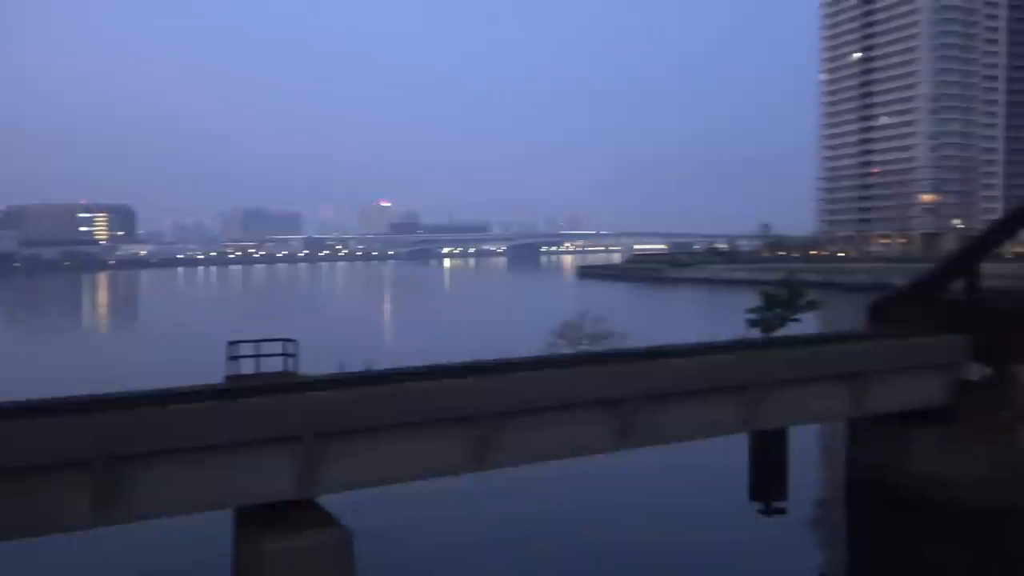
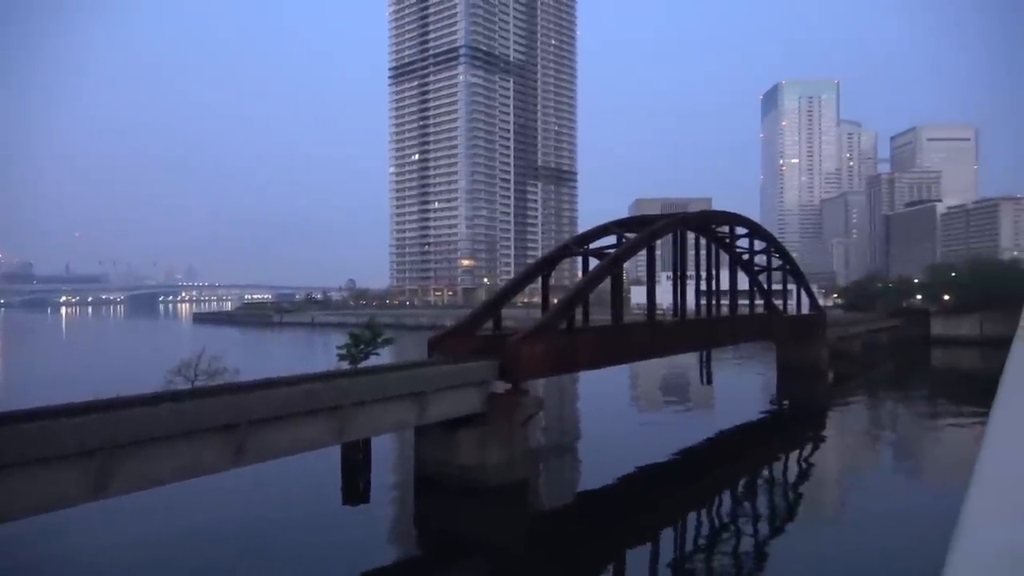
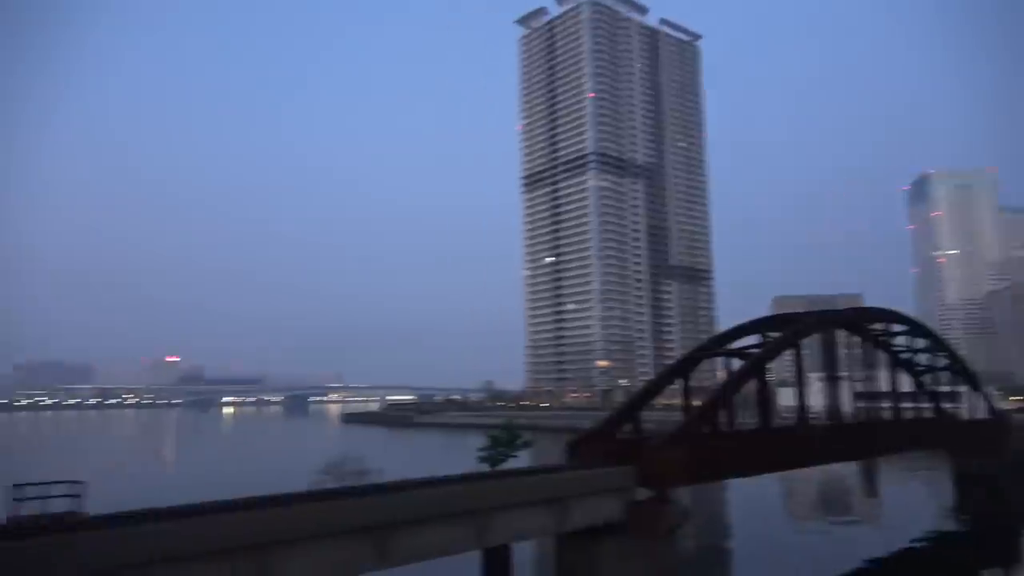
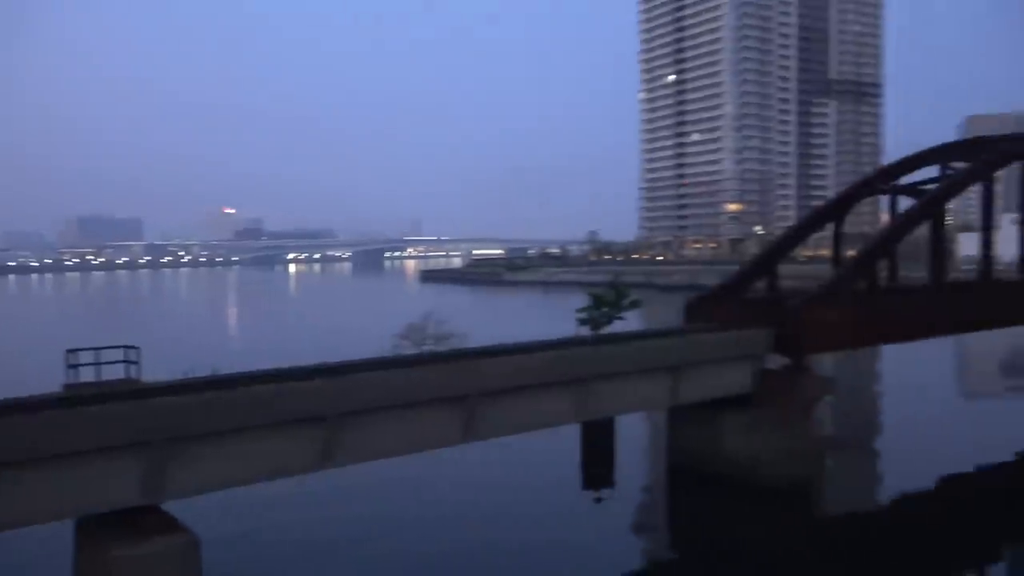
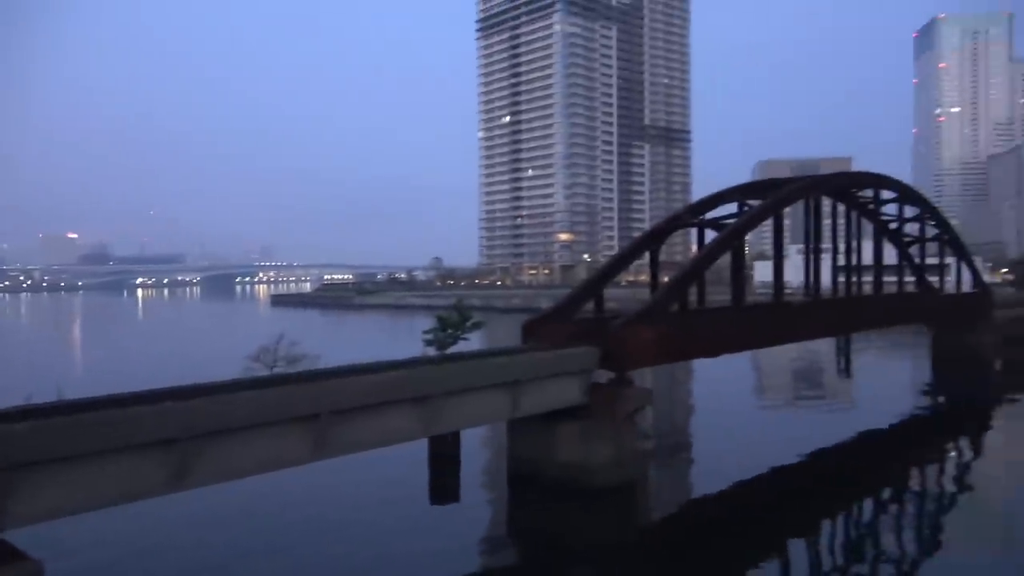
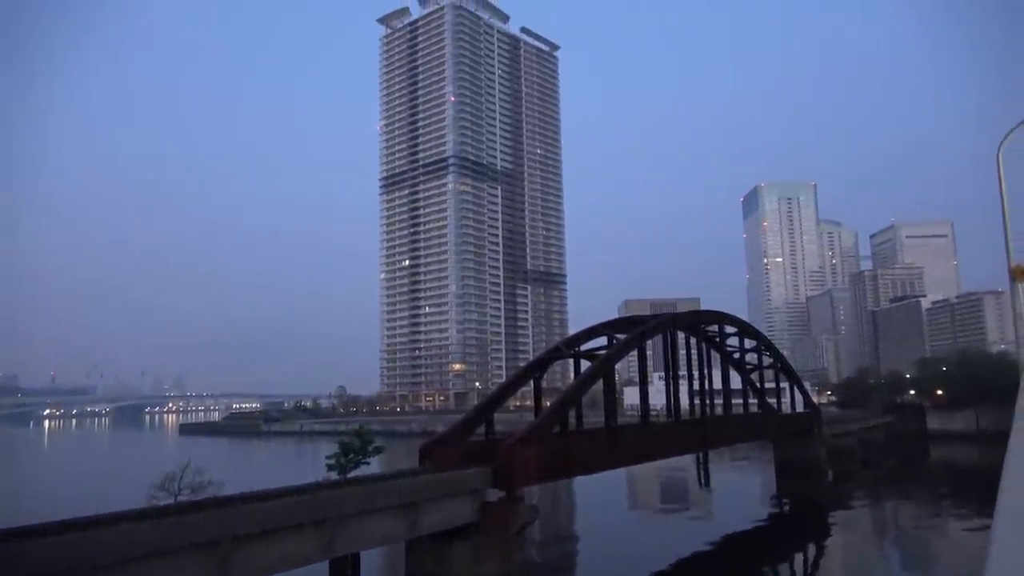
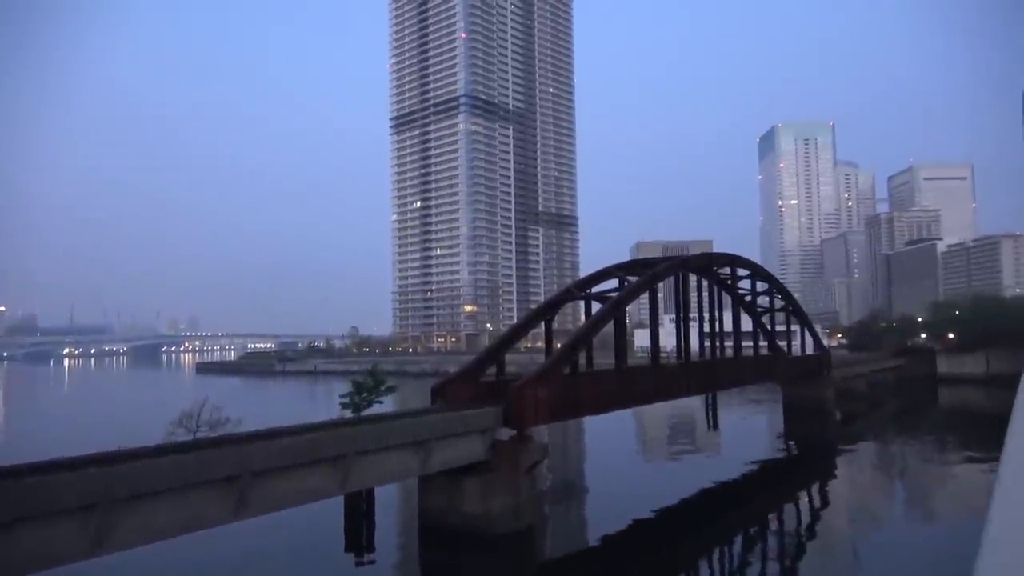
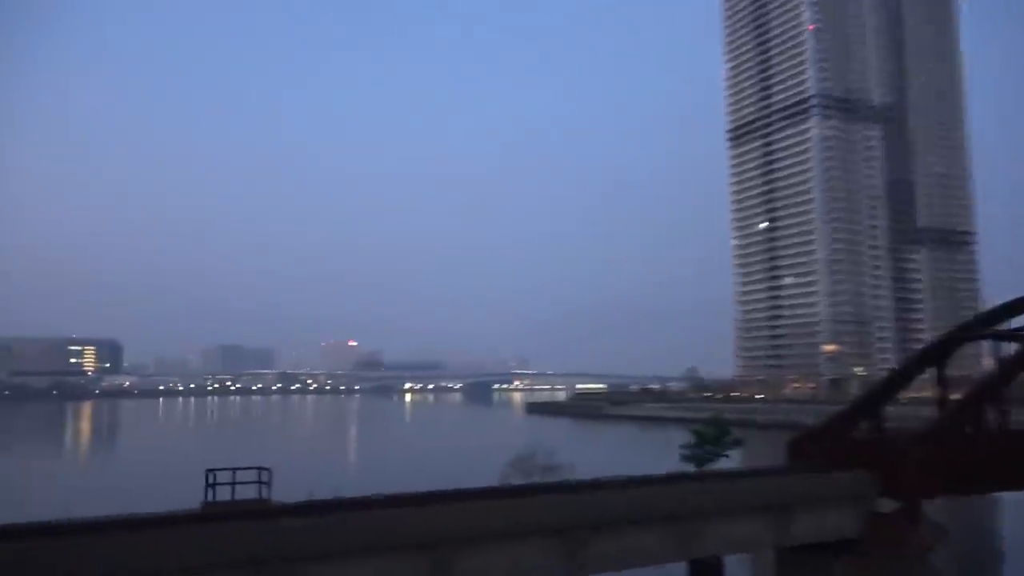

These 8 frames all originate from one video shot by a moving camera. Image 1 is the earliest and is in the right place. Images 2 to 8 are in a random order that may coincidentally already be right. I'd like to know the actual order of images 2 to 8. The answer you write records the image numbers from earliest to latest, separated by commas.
4, 5, 2, 7, 6, 3, 8
